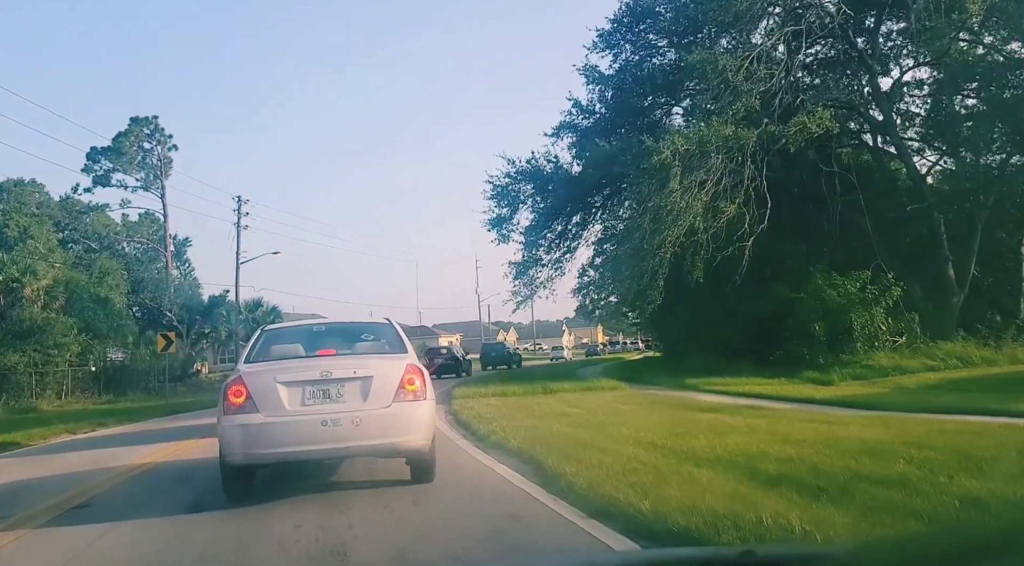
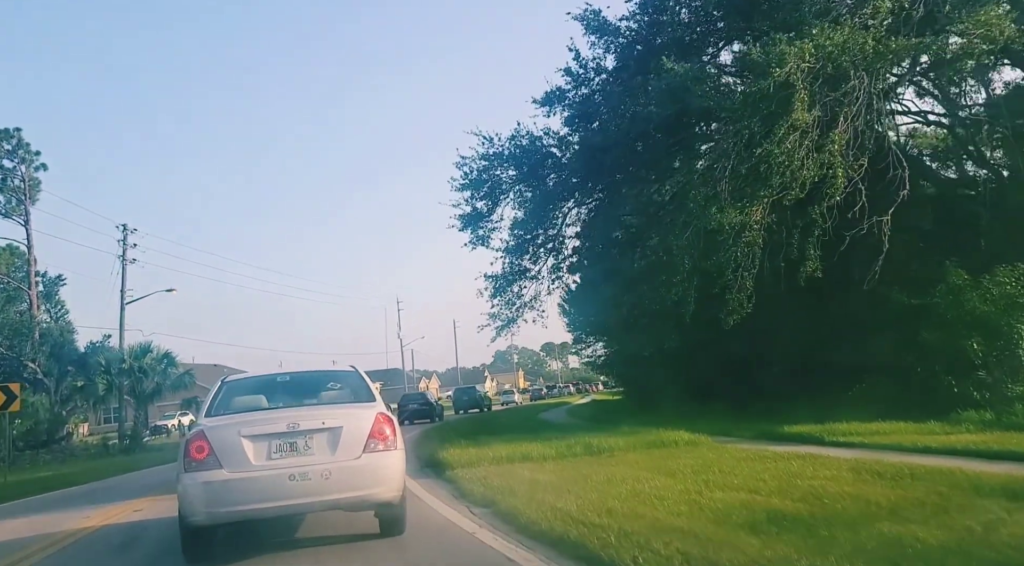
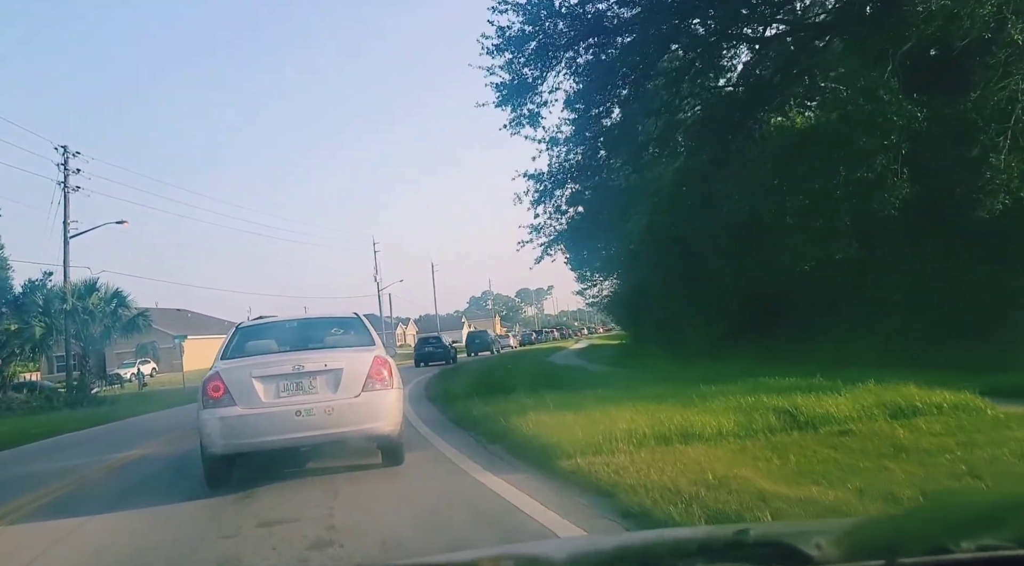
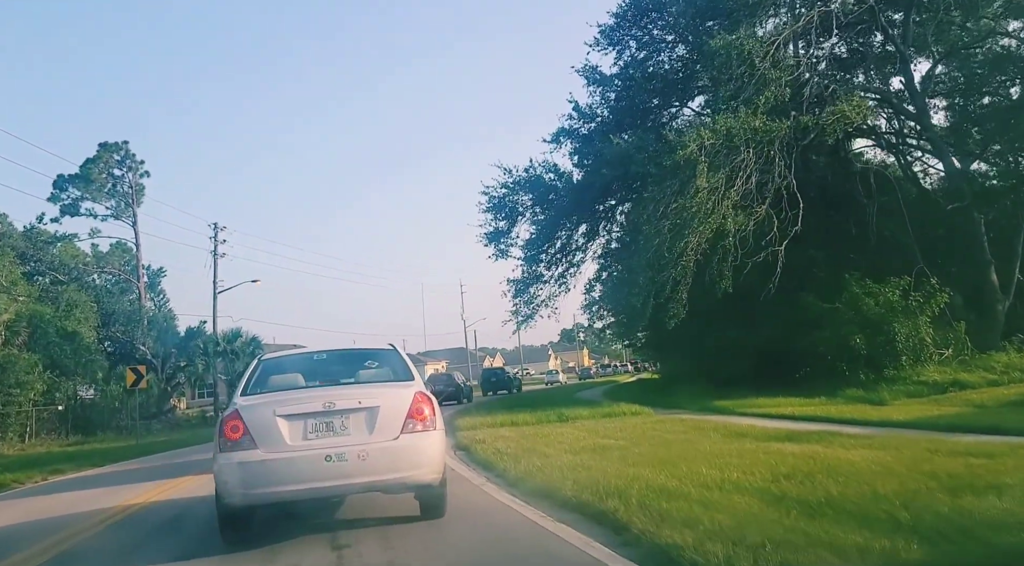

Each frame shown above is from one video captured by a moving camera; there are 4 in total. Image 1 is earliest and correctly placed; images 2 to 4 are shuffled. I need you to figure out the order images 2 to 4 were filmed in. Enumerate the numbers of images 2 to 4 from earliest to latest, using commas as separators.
4, 2, 3
